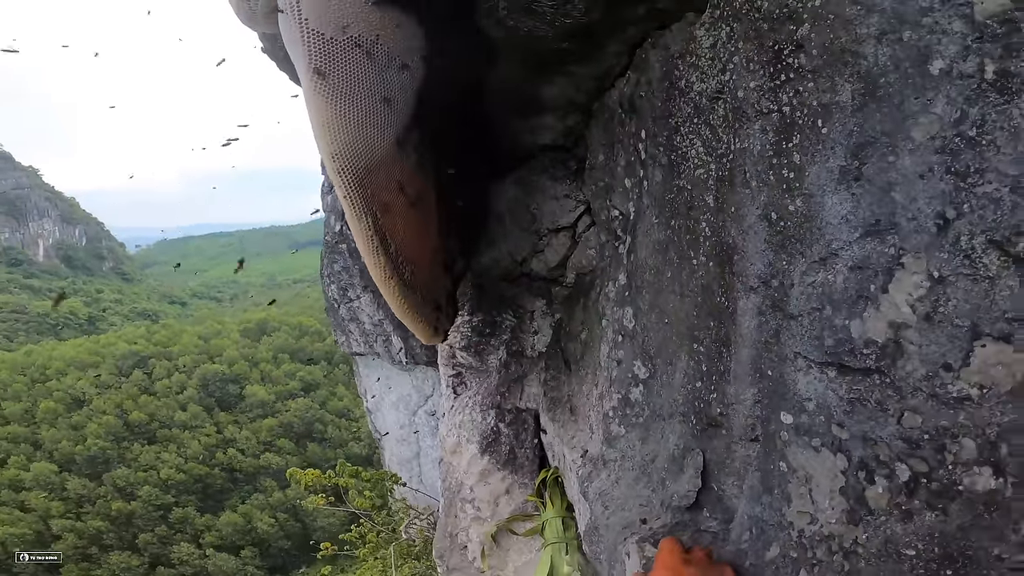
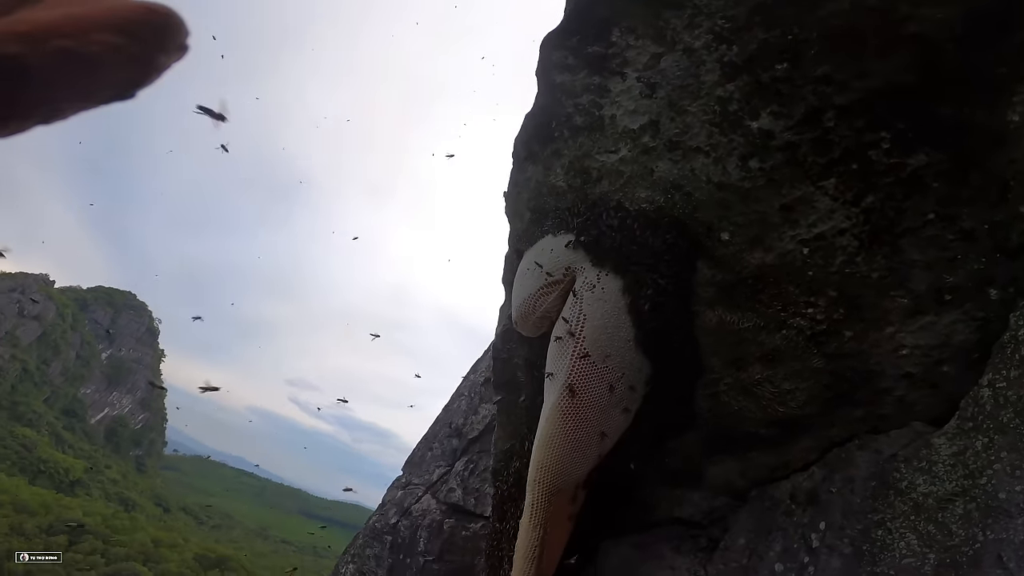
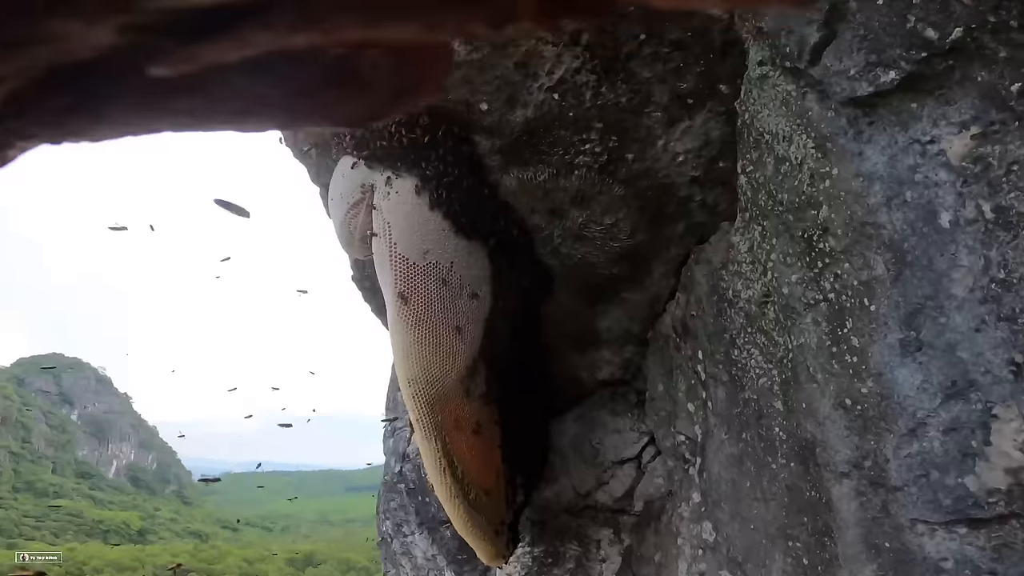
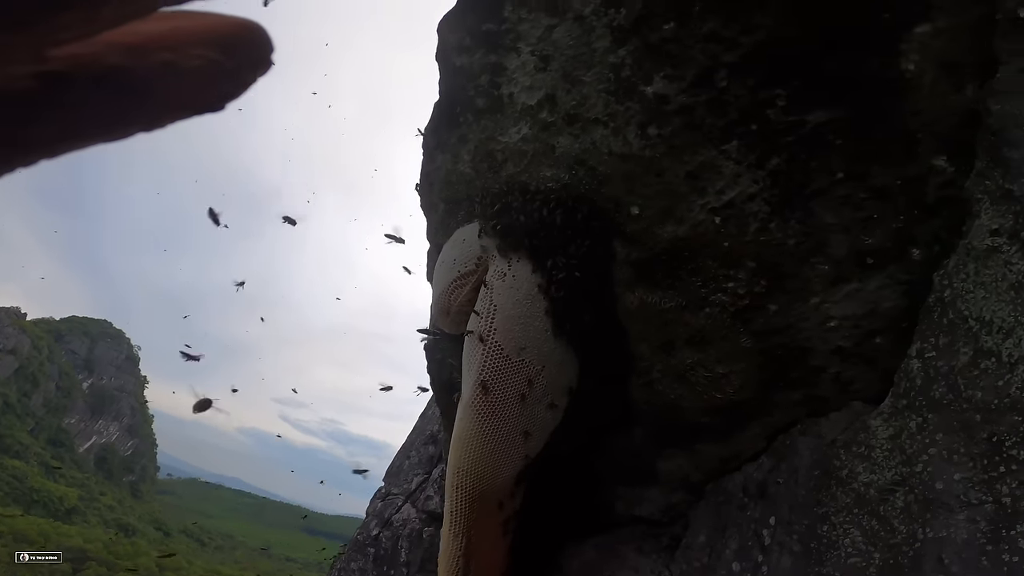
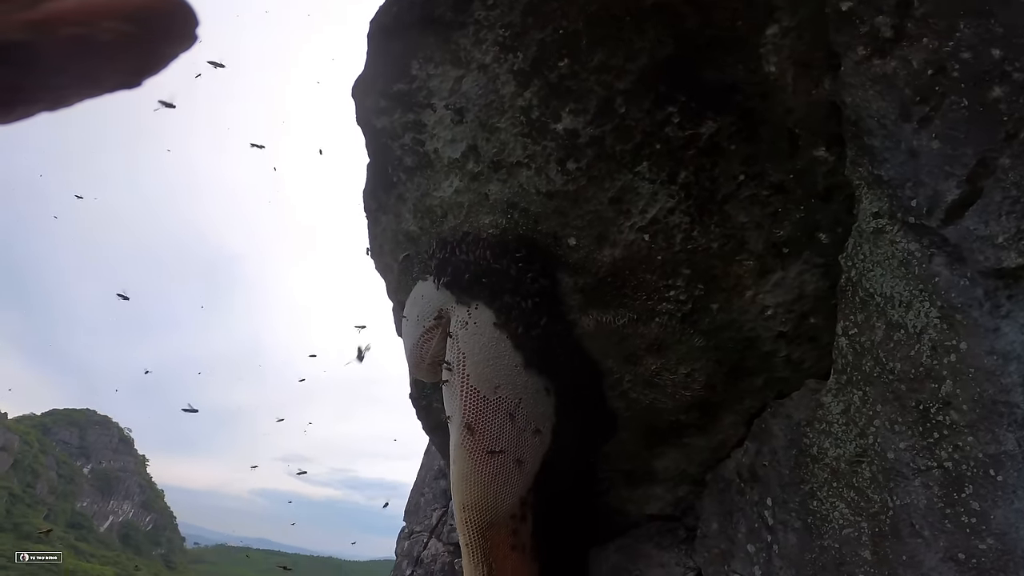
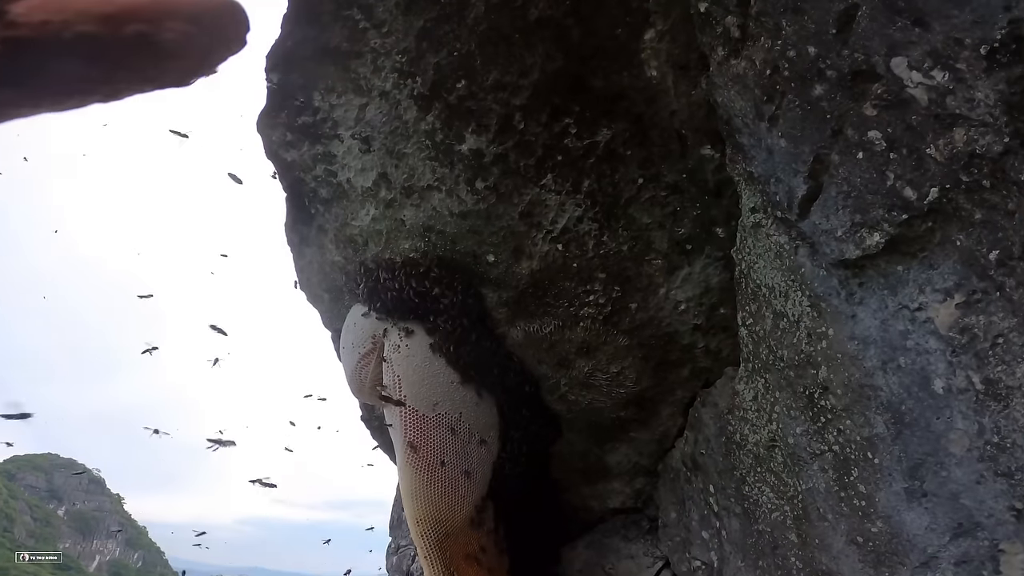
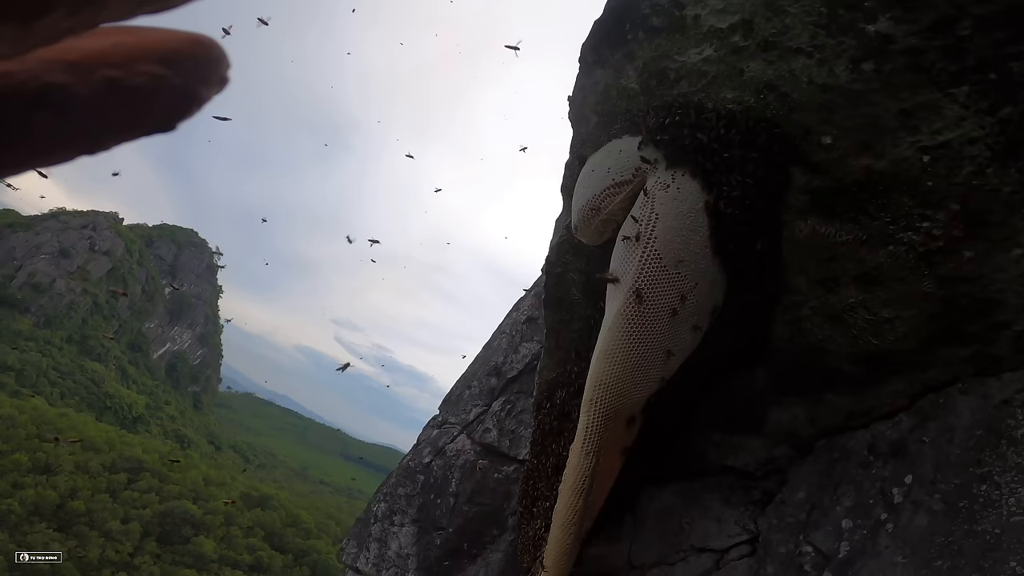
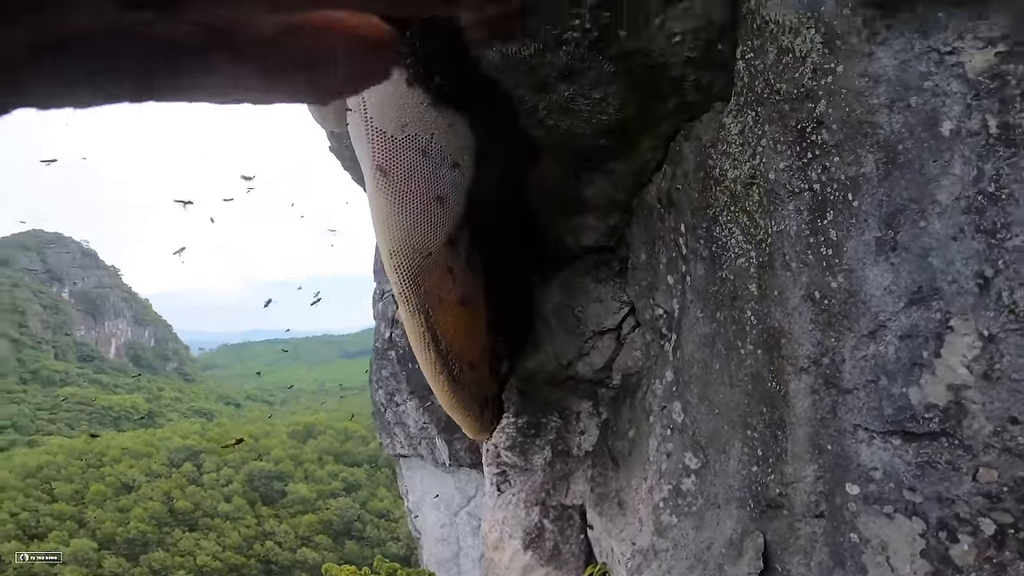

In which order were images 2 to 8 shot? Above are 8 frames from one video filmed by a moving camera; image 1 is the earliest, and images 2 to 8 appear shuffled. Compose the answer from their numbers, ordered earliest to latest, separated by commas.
8, 3, 6, 5, 2, 7, 4
